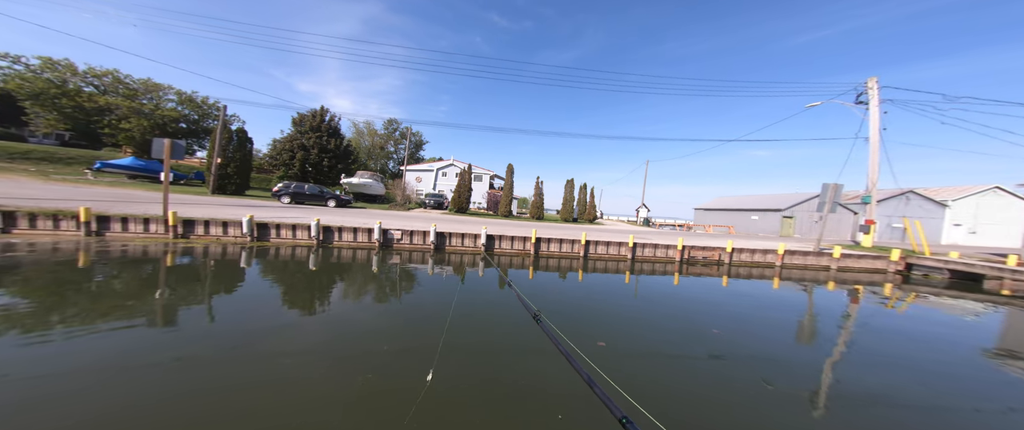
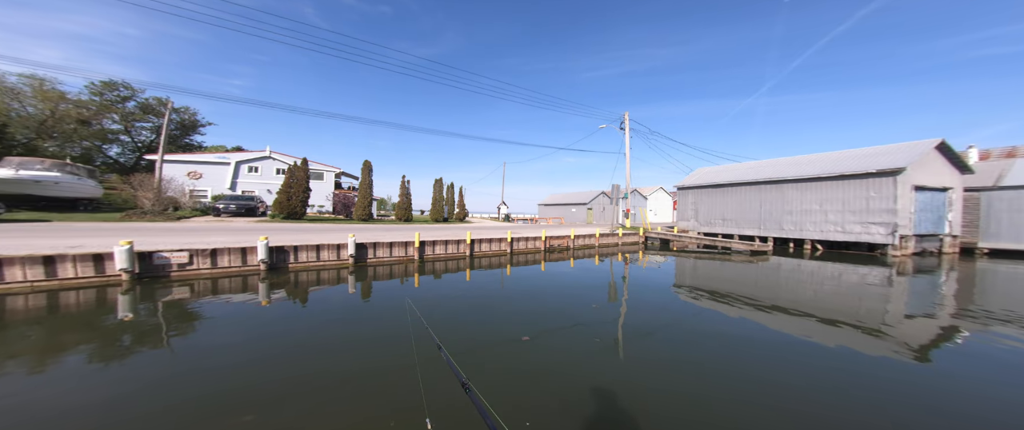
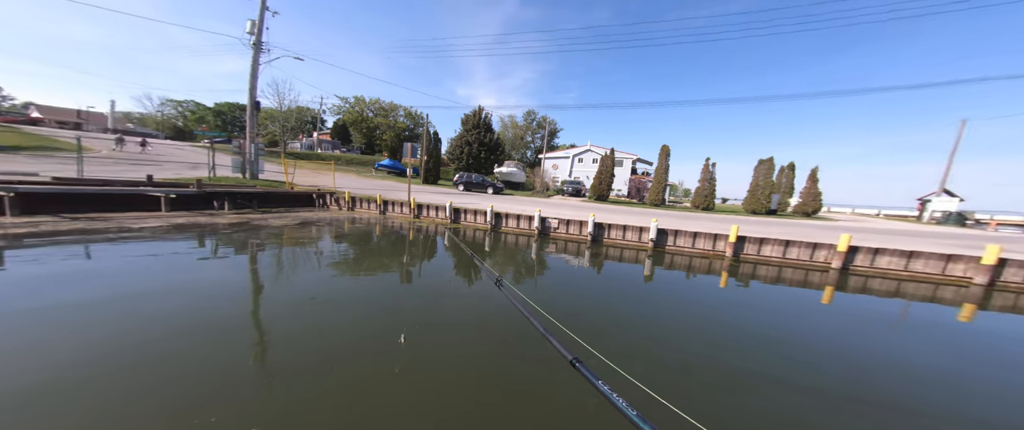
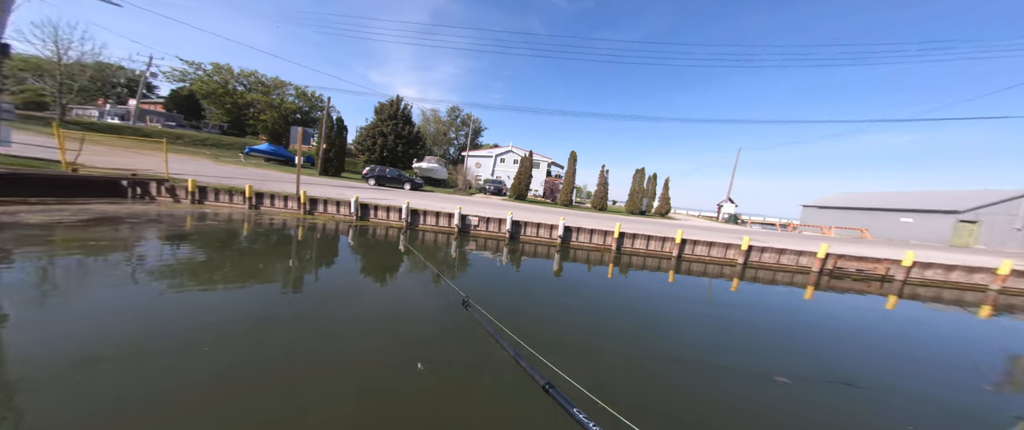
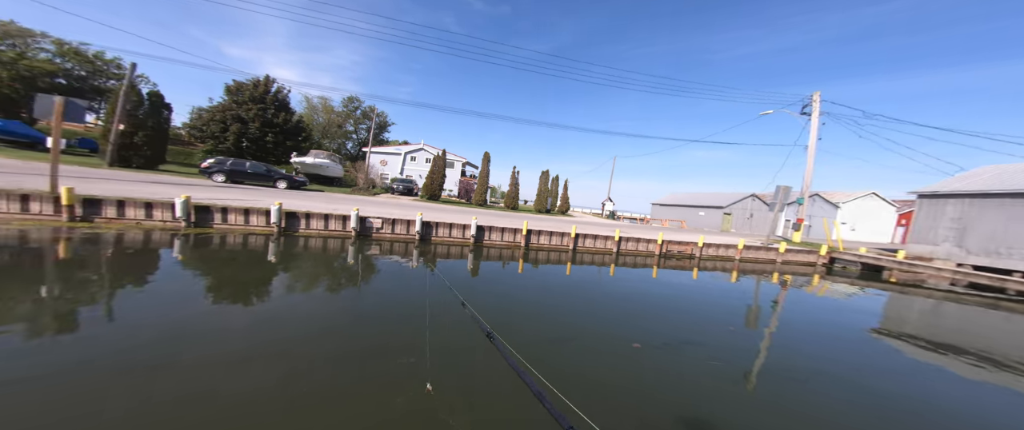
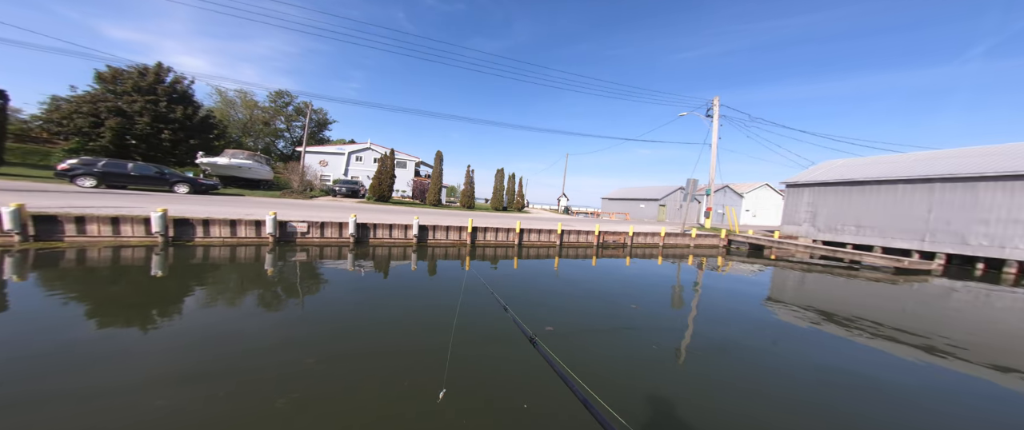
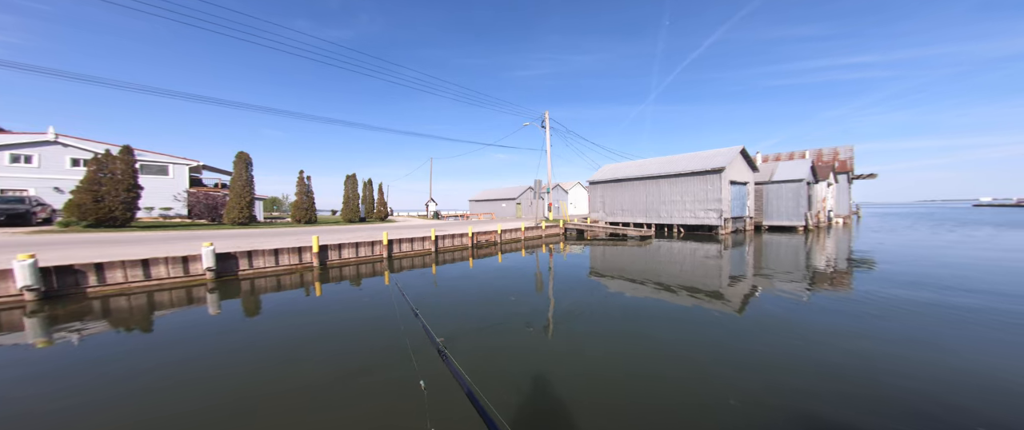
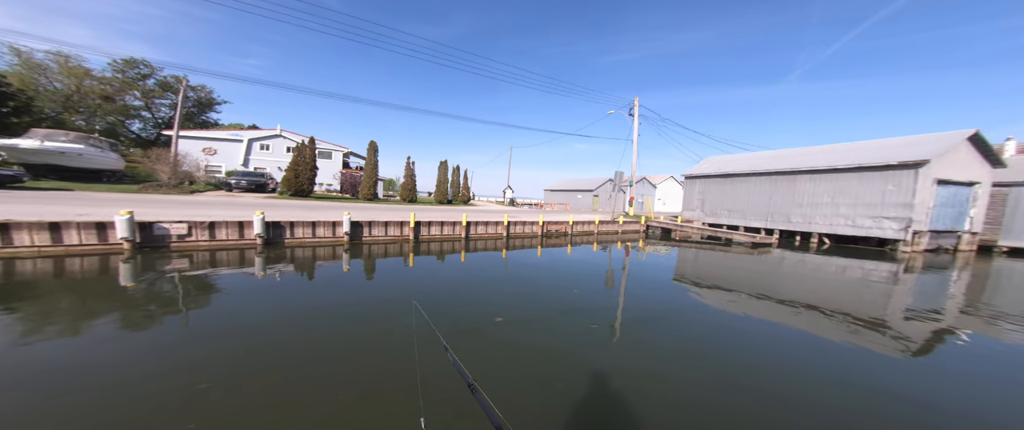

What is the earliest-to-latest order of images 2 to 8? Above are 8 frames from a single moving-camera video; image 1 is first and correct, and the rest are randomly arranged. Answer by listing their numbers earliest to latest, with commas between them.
6, 8, 7, 2, 5, 4, 3
